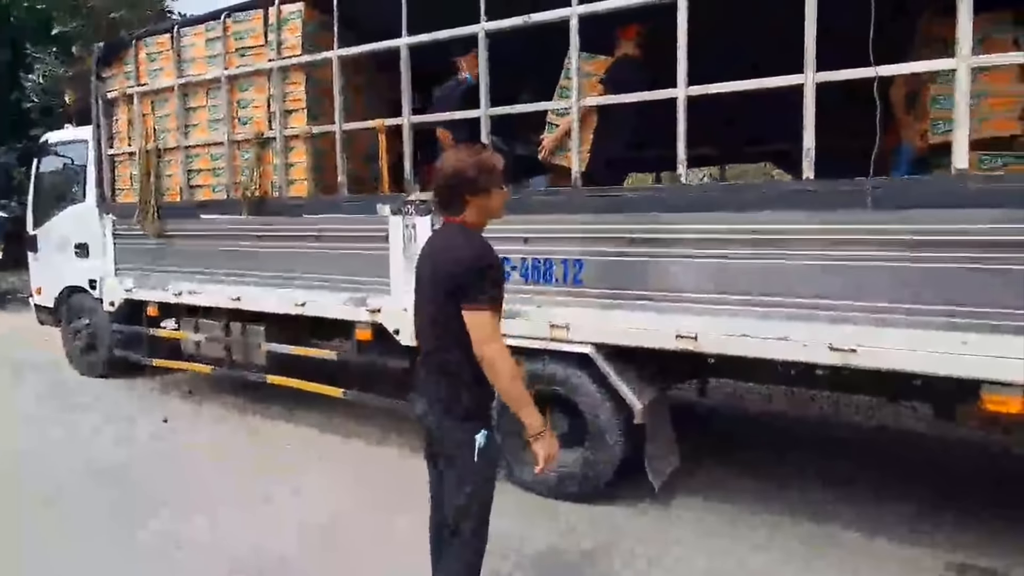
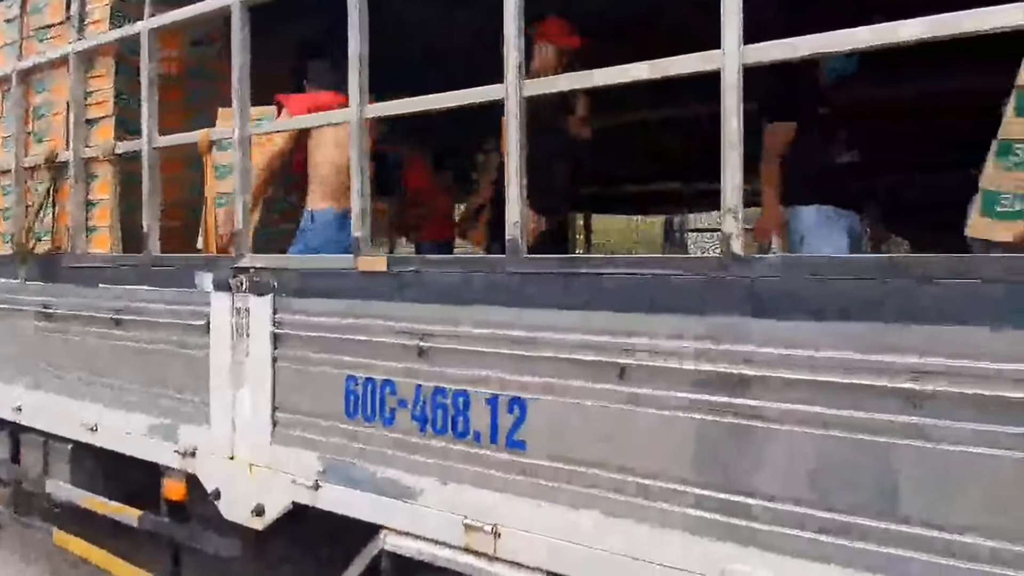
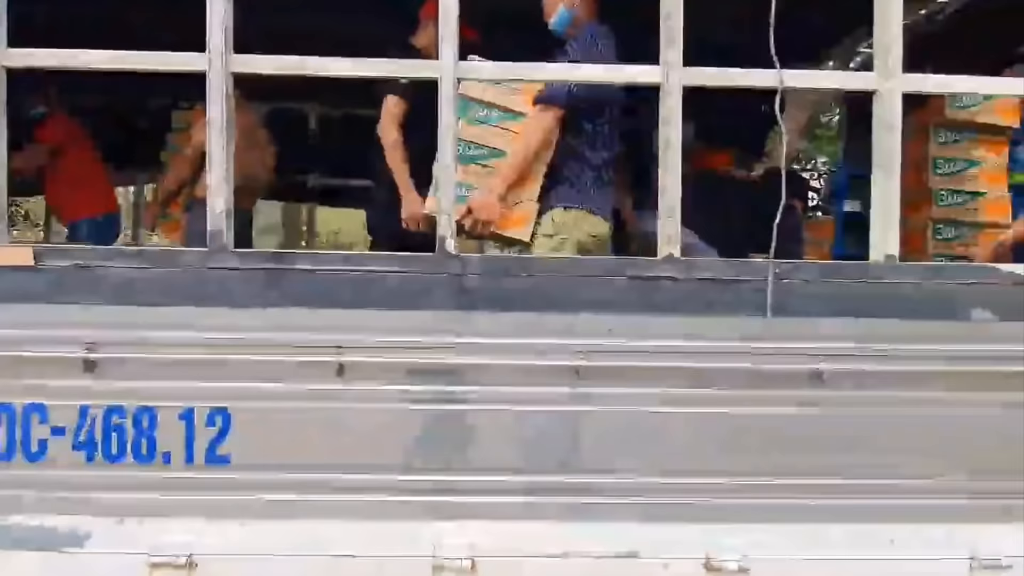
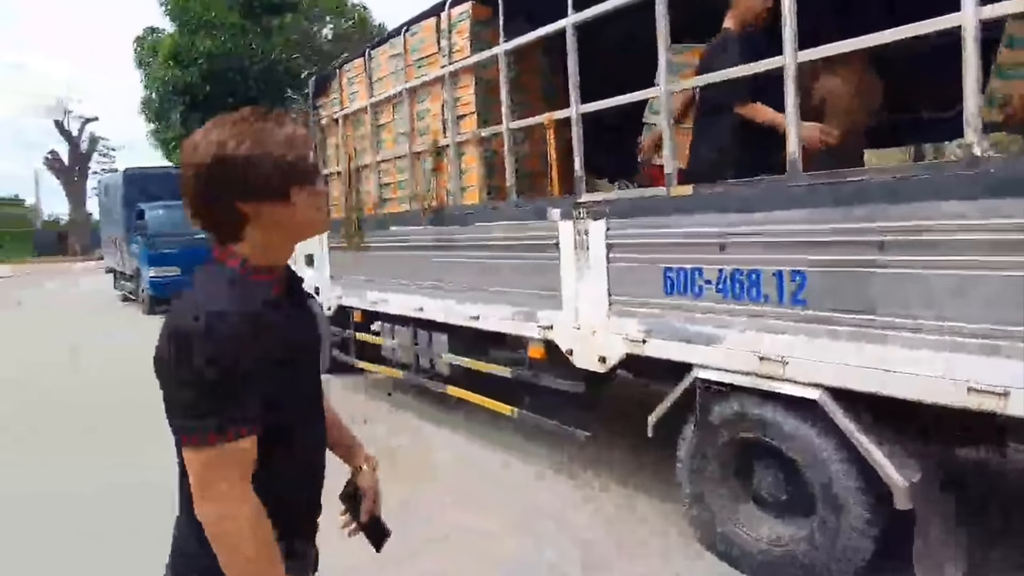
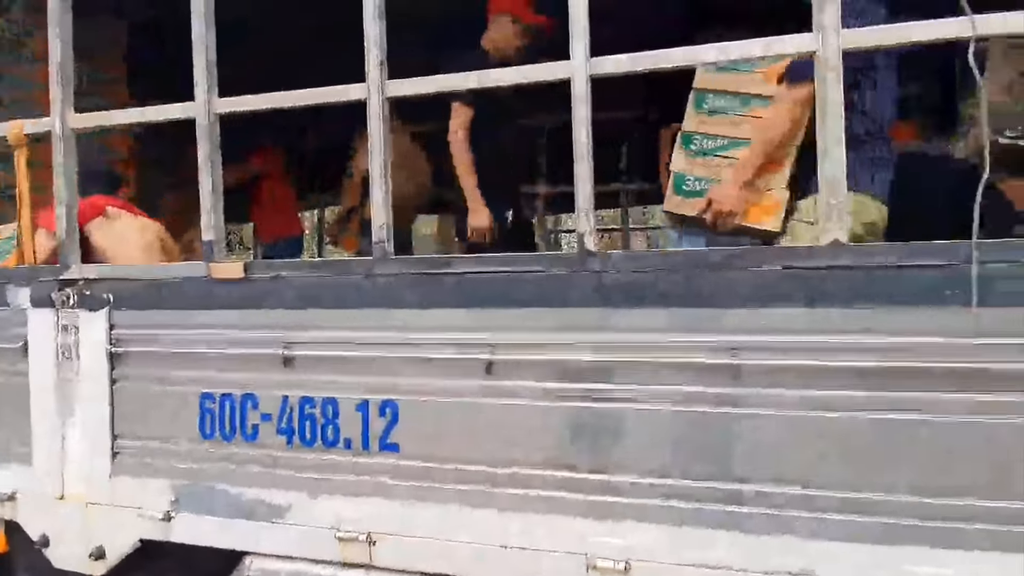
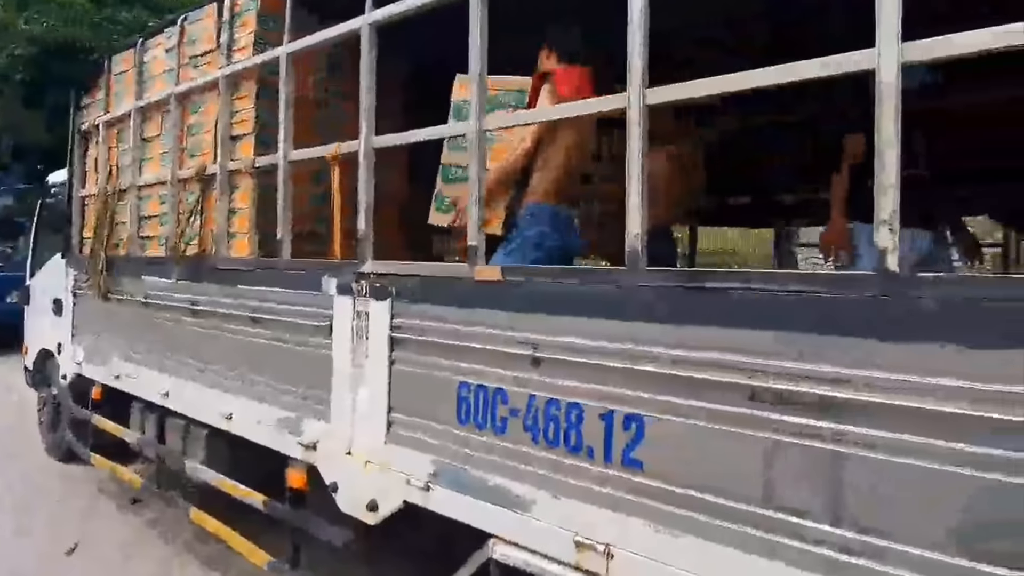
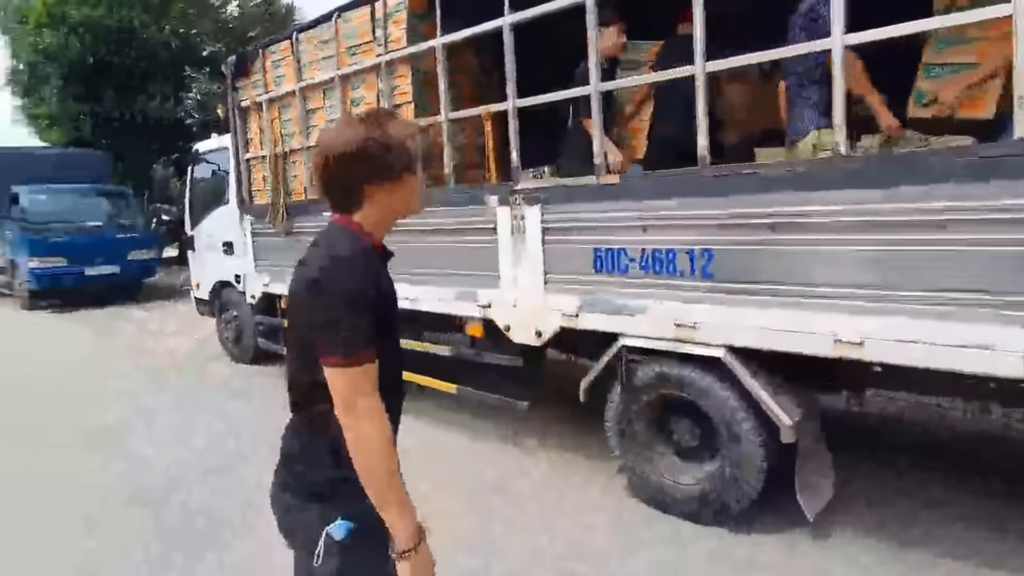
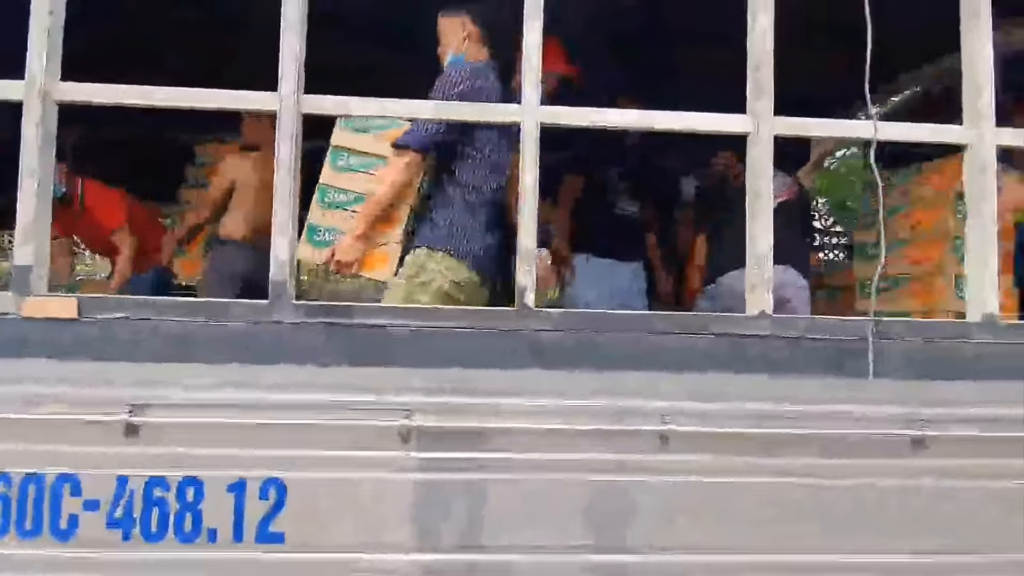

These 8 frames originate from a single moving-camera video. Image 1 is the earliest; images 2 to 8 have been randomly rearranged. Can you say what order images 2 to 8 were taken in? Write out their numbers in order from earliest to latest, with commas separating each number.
7, 4, 6, 2, 5, 3, 8
